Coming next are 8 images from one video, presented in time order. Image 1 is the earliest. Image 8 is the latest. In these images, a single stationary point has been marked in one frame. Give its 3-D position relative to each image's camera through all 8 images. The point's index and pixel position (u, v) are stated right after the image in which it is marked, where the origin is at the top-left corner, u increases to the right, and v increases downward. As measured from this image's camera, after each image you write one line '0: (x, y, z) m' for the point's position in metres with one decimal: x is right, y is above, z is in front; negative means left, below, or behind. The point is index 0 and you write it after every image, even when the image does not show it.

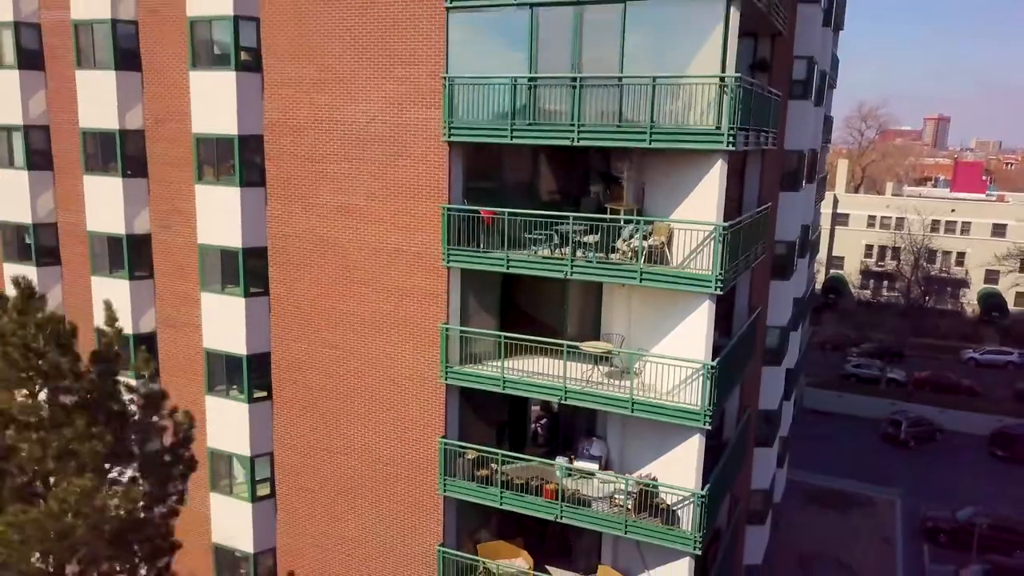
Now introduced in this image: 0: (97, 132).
0: (-8.4, +3.2, +17.0) m
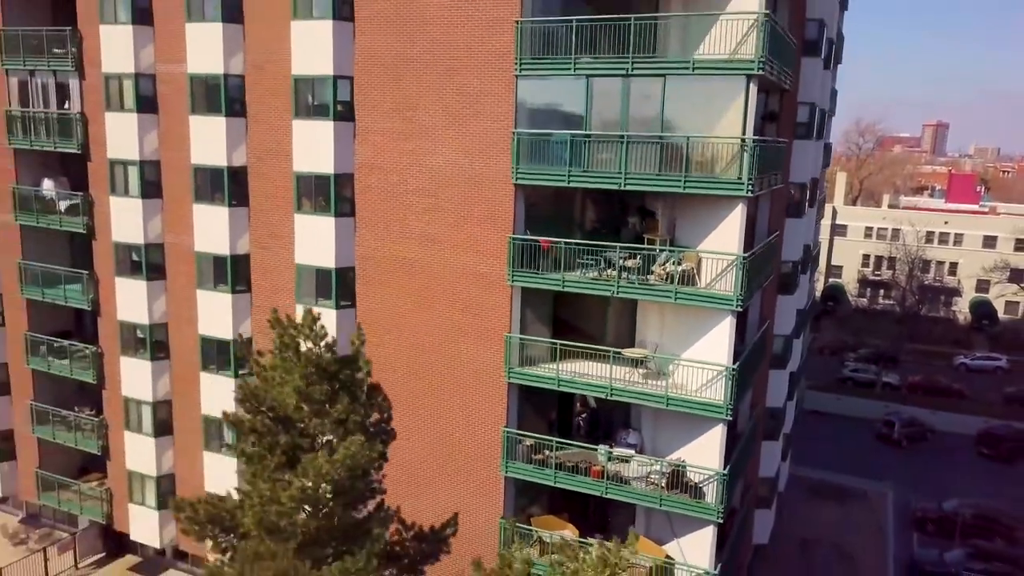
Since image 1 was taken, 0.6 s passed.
0: (-7.3, +2.9, +20.0) m
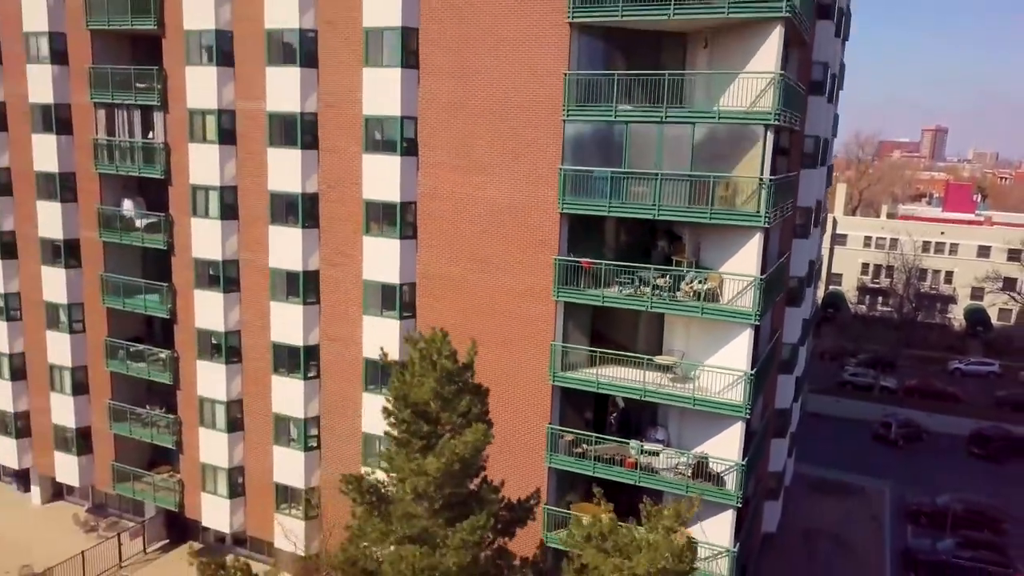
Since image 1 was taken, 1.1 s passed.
0: (-6.2, +2.6, +22.6) m
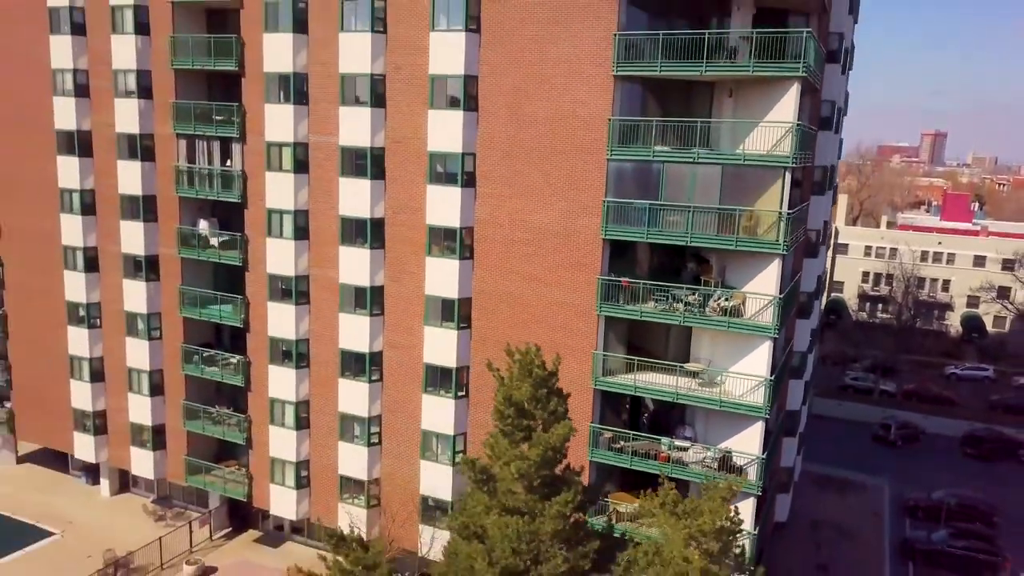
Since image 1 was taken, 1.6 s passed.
0: (-4.9, +2.2, +25.5) m
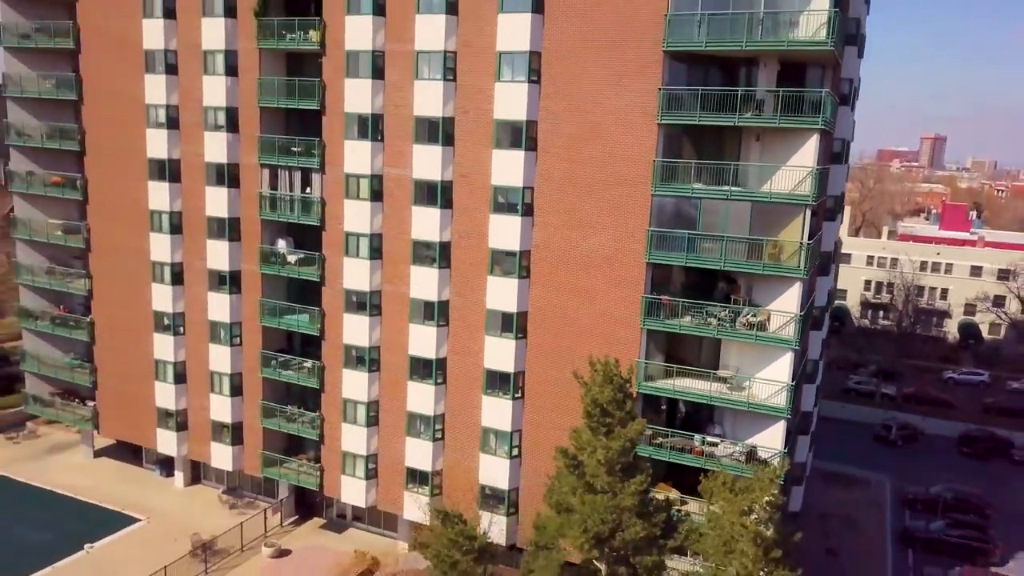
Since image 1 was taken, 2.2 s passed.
0: (-3.1, +1.6, +29.1) m
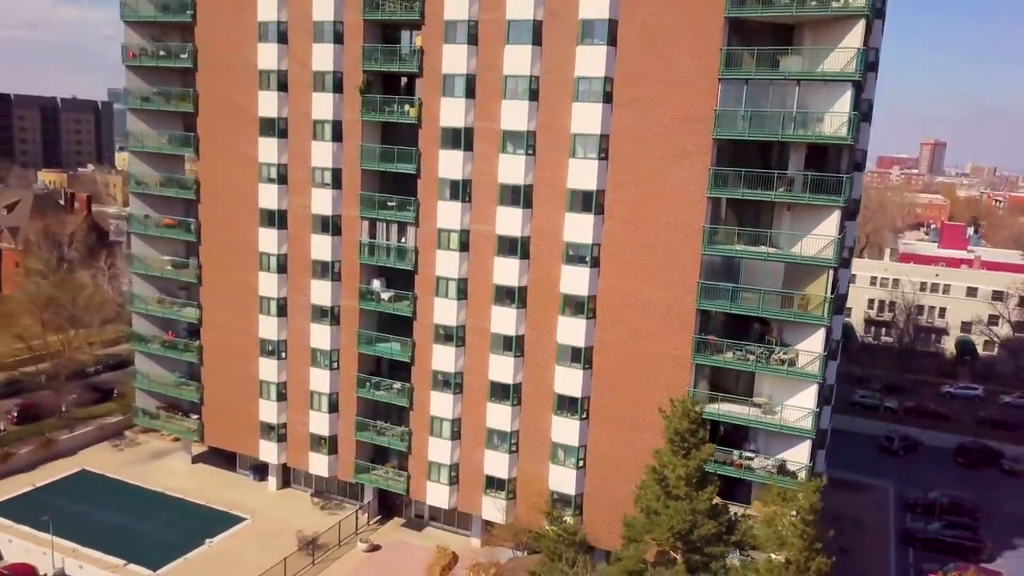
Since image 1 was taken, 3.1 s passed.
0: (-0.3, +0.1, +34.7) m
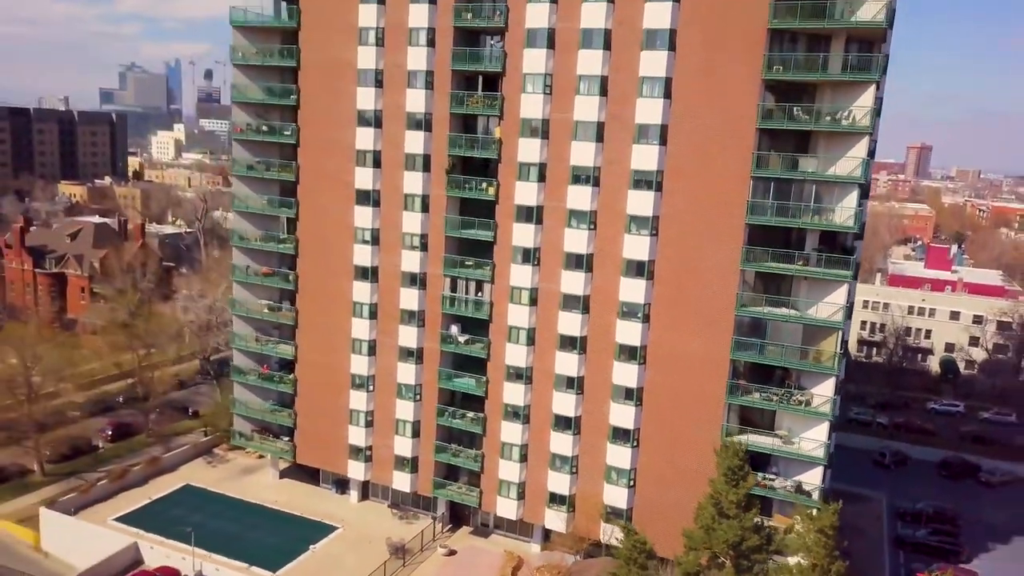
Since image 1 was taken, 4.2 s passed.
0: (+2.8, -2.4, +42.0) m
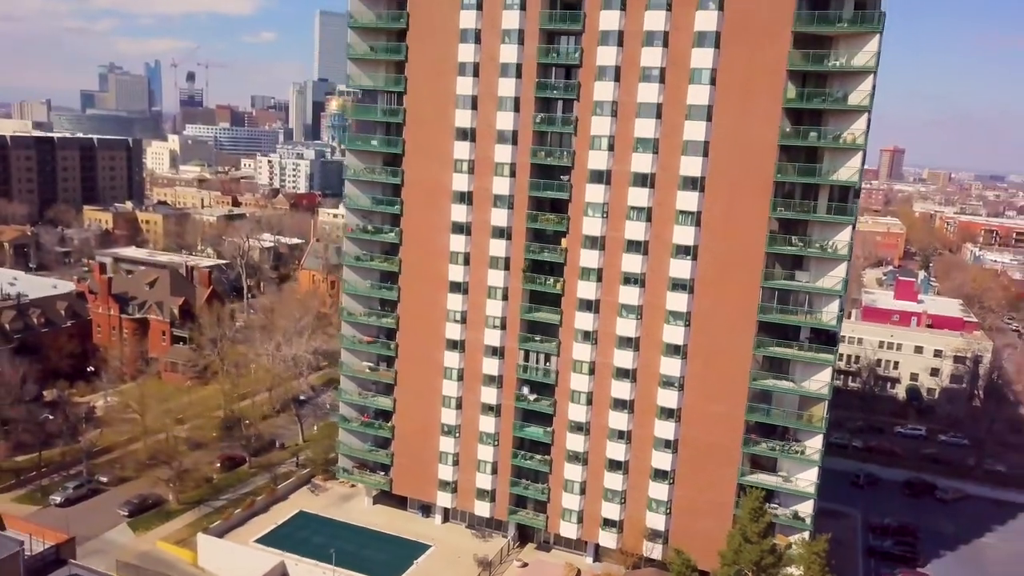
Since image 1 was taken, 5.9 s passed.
0: (+7.0, -7.3, +54.9) m
